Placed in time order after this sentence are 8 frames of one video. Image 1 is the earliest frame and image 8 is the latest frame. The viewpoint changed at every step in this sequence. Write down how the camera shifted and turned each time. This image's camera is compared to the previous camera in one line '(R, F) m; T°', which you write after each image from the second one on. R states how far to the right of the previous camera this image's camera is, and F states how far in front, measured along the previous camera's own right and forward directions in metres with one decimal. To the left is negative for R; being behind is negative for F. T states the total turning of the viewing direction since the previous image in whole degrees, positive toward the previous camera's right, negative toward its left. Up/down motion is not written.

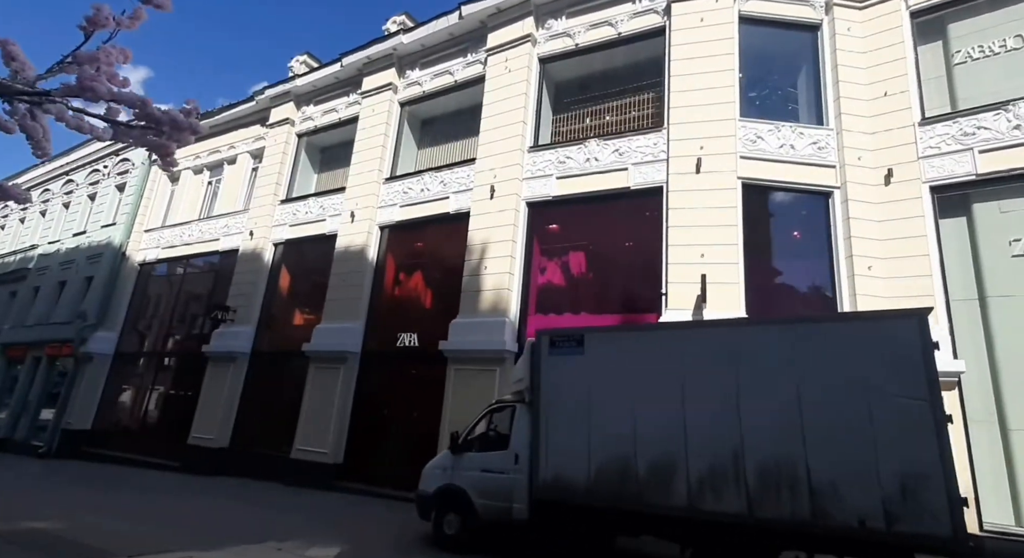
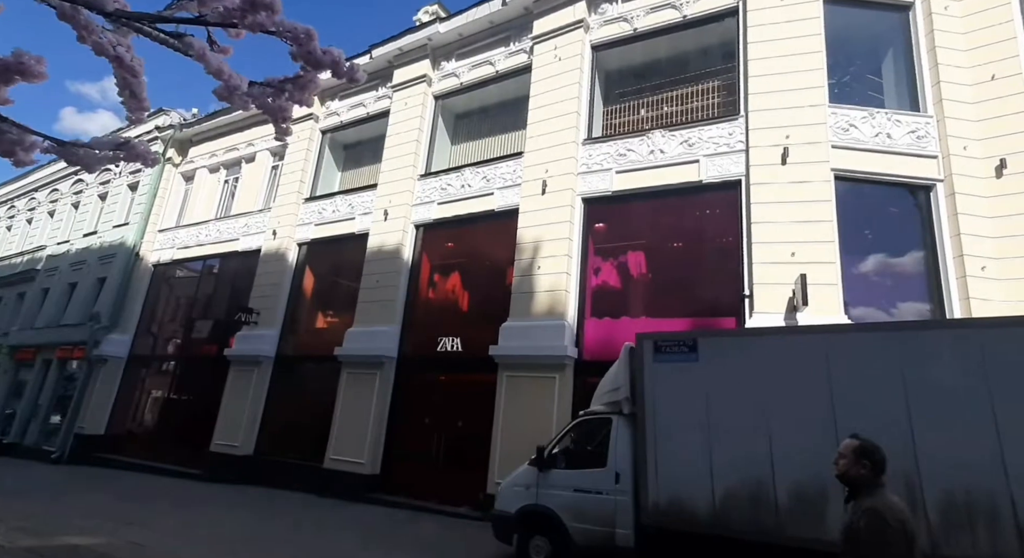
(-1.1, +0.8) m; +1°
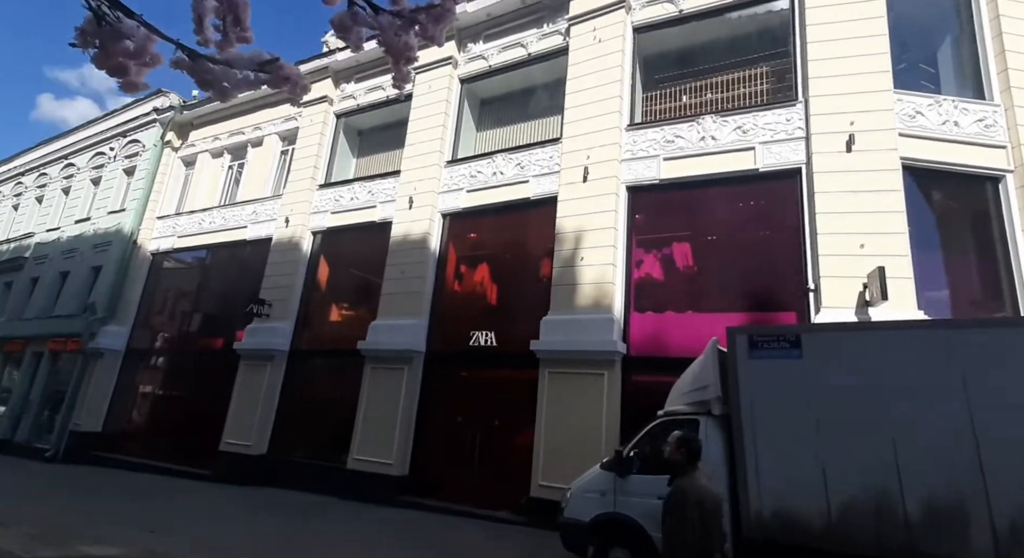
(-1.0, +0.5) m; +2°
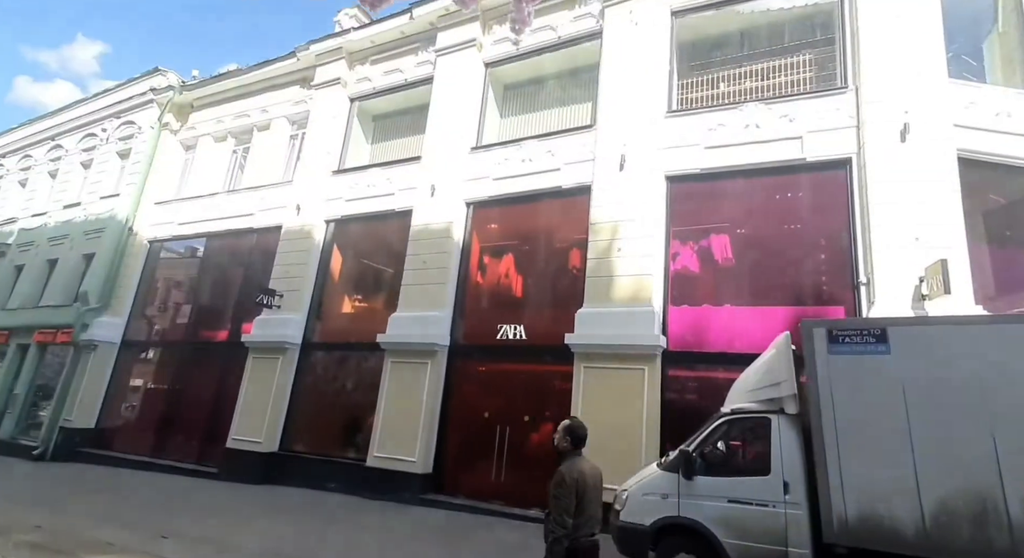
(-0.8, +0.4) m; +2°
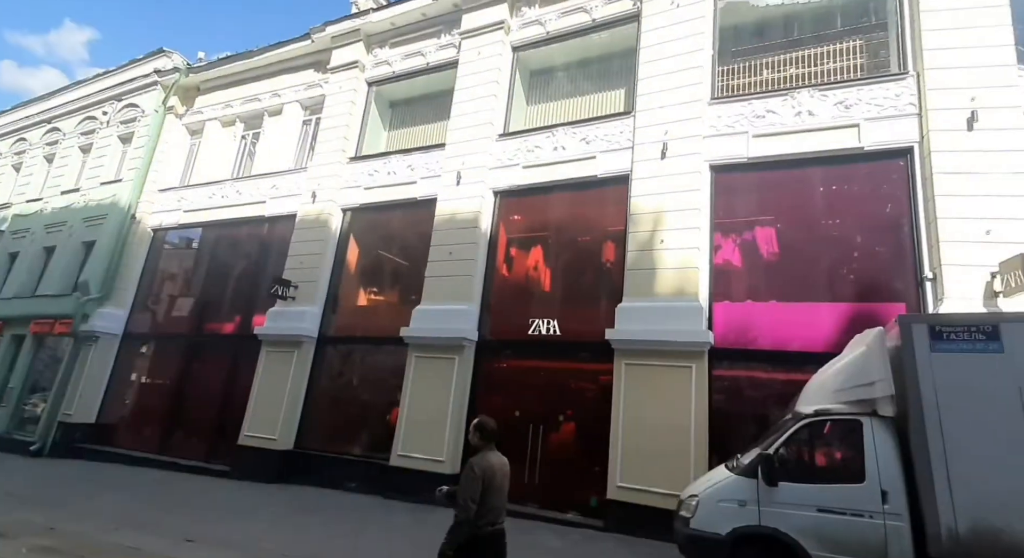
(-0.7, +0.5) m; +1°
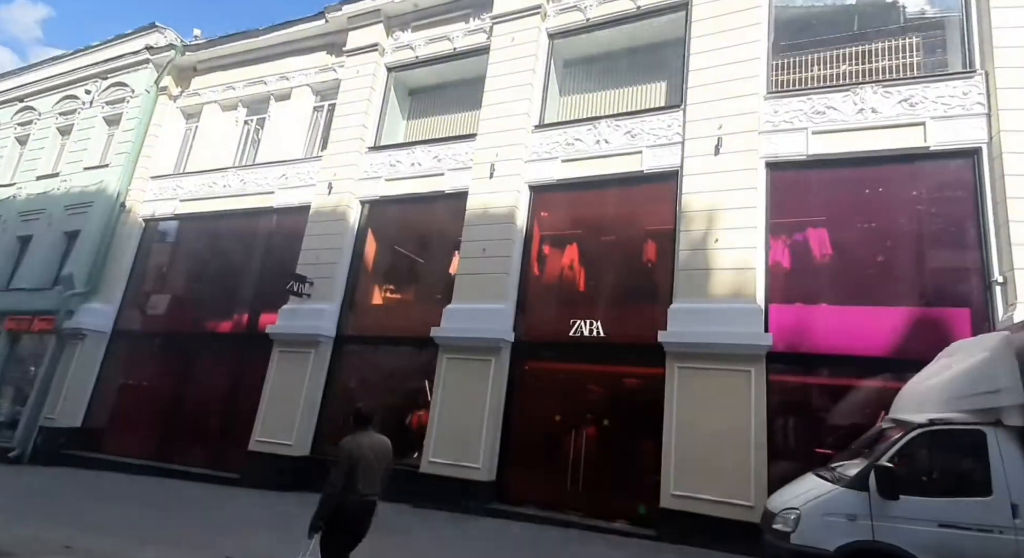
(-1.2, +0.5) m; +3°
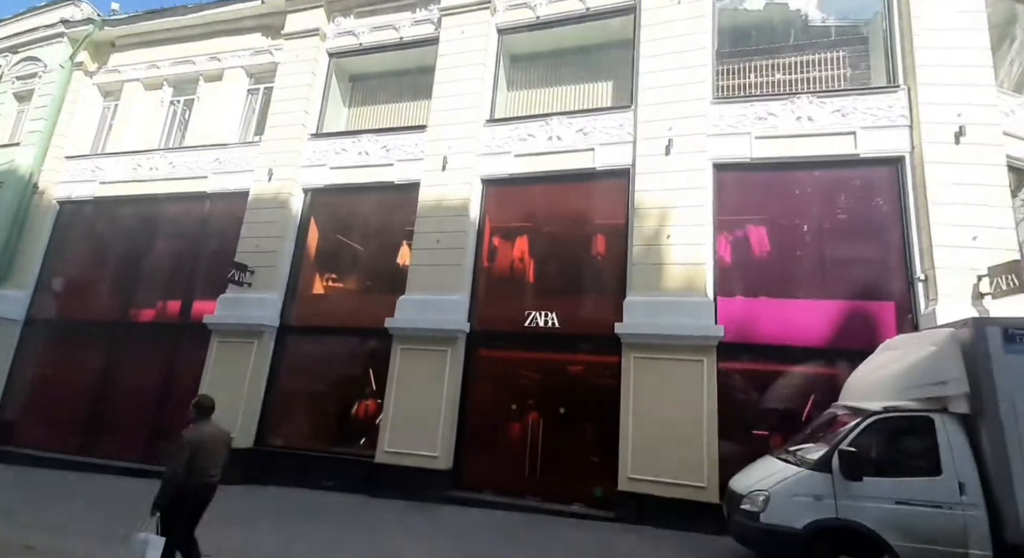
(-0.5, +0.1) m; +8°
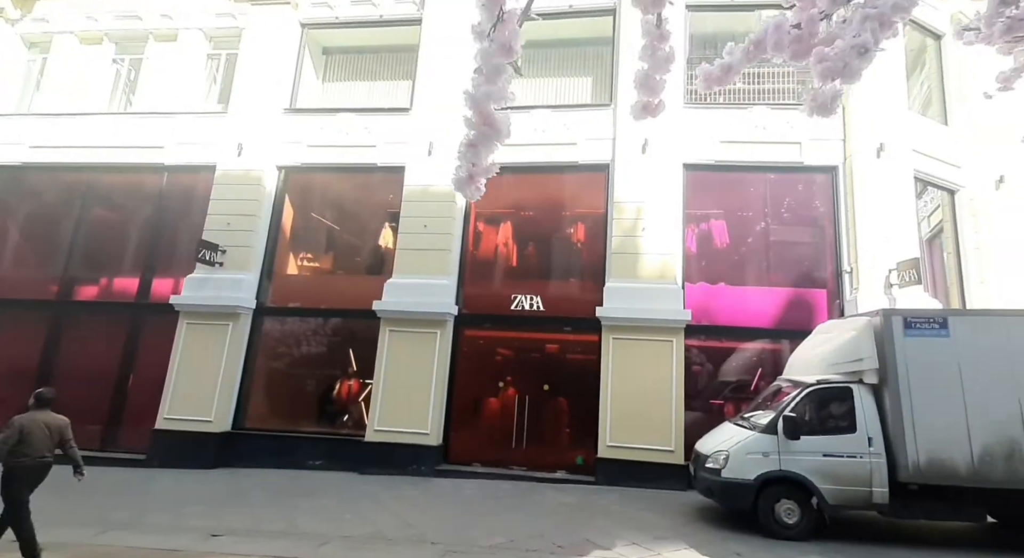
(-1.5, -0.5) m; +10°
